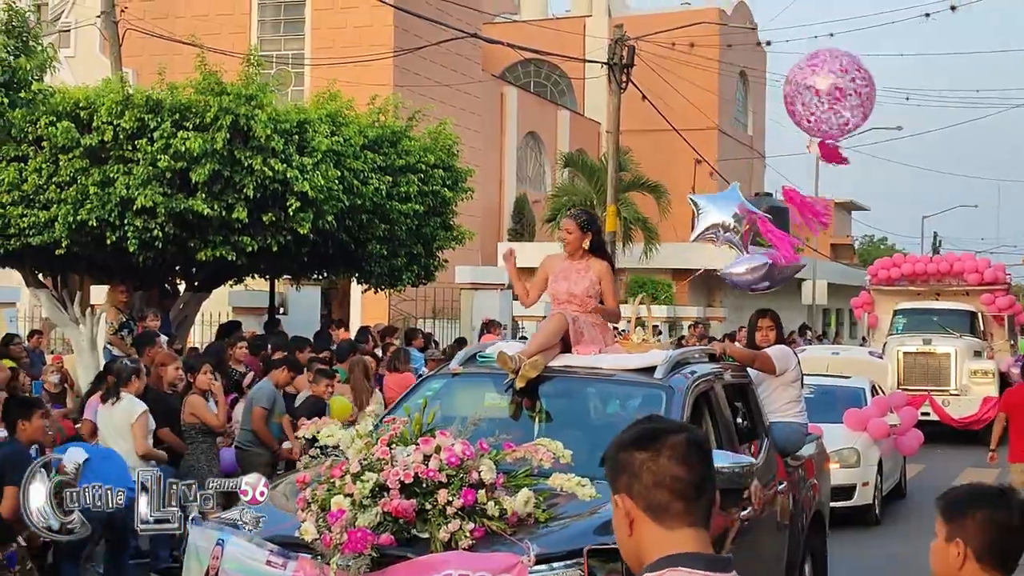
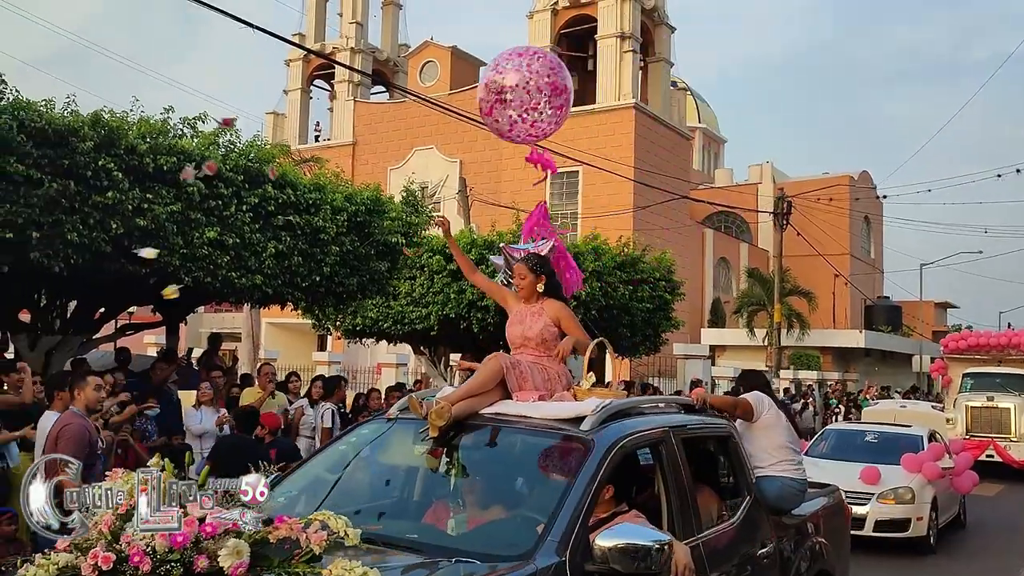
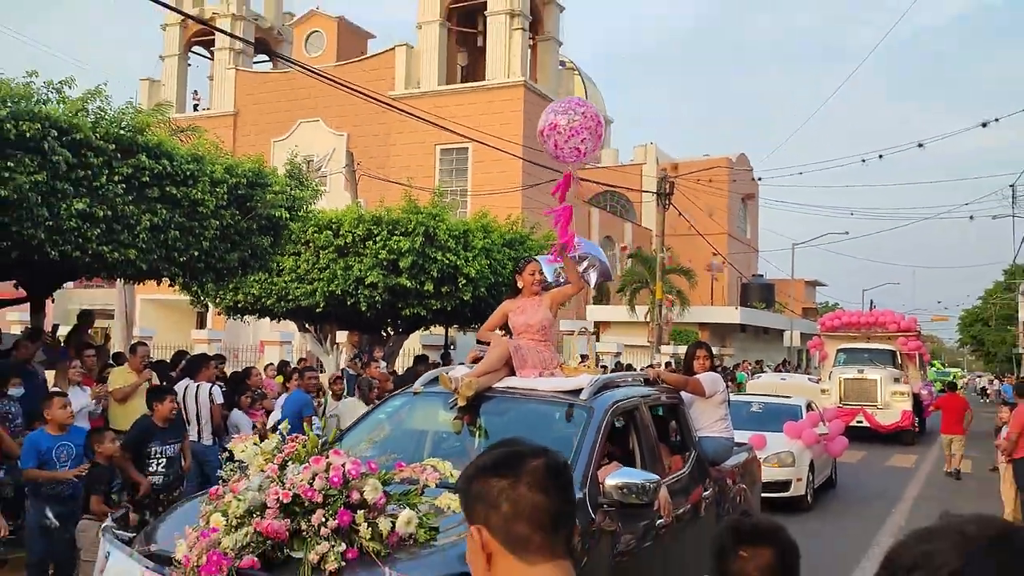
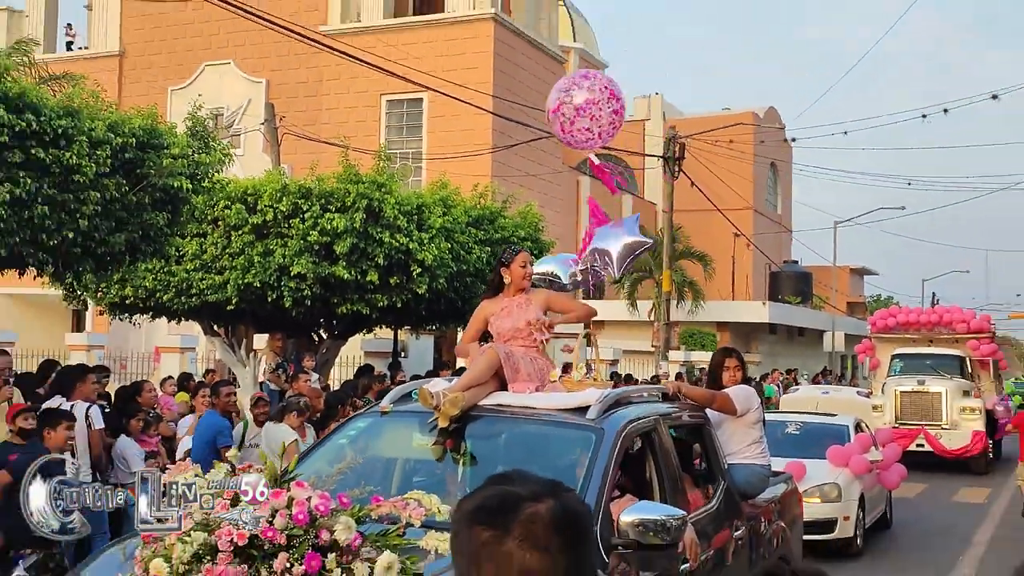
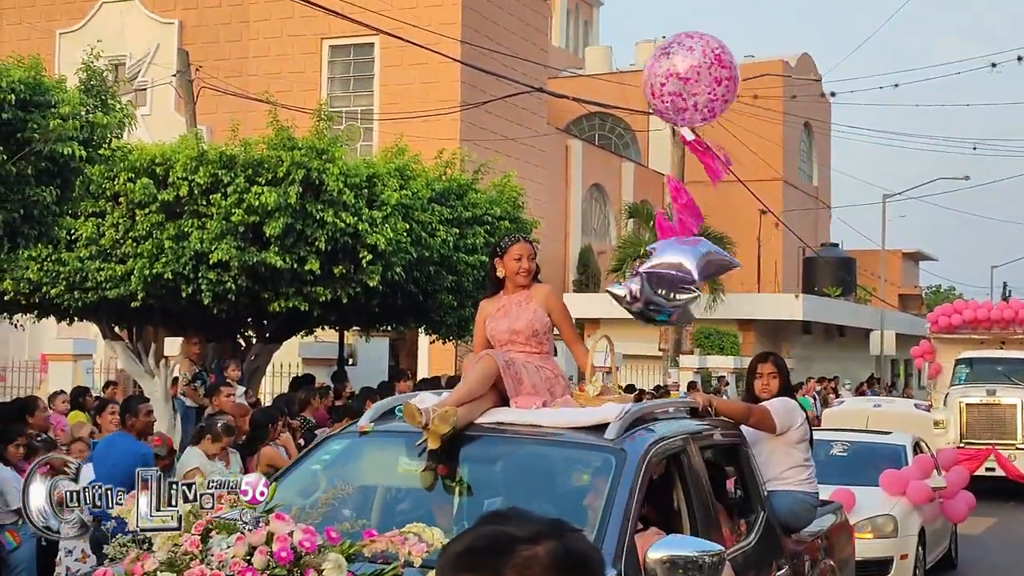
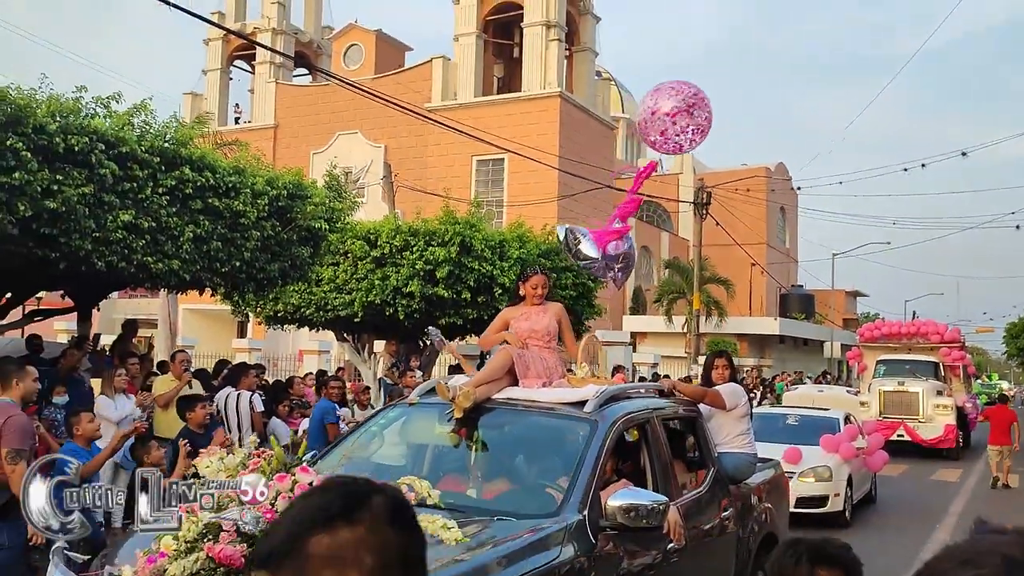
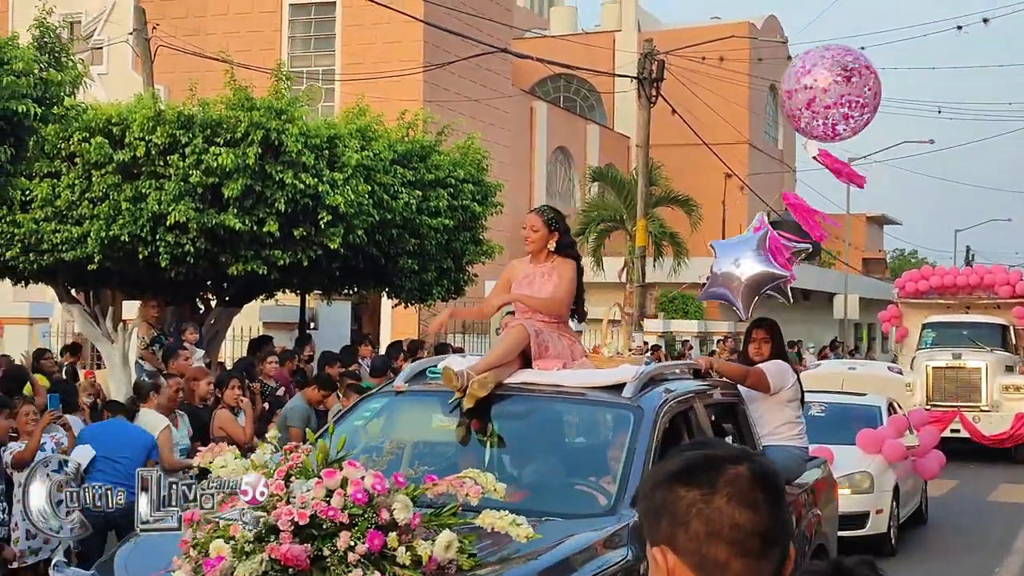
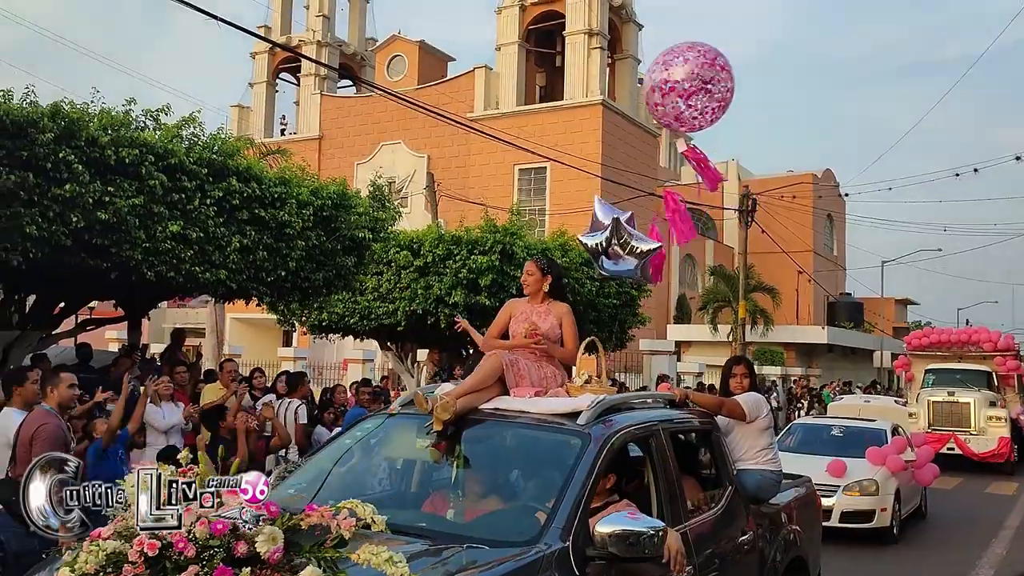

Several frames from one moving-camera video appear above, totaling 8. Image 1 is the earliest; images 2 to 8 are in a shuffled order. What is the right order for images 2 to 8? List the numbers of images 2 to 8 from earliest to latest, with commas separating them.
7, 5, 4, 3, 6, 8, 2
